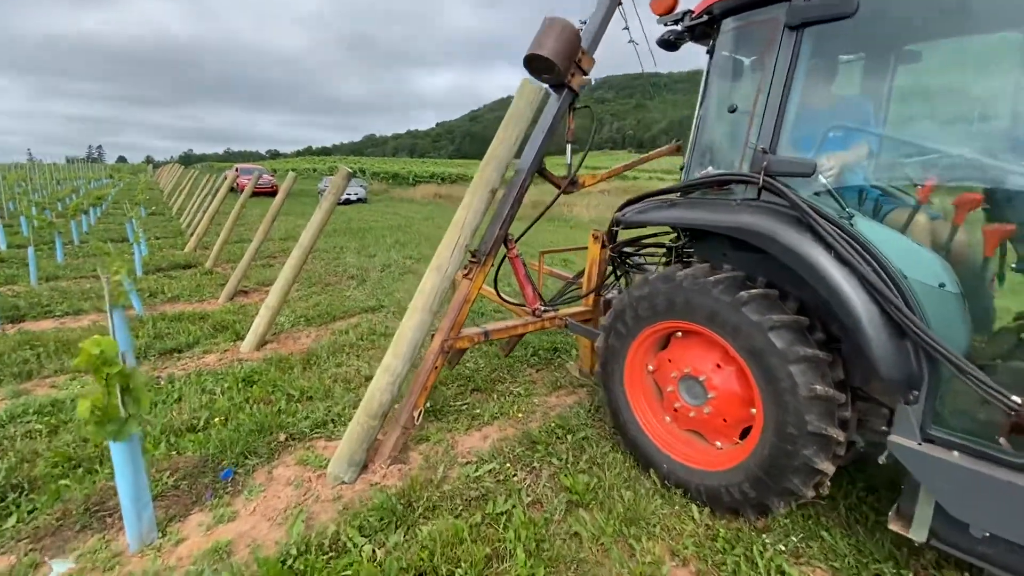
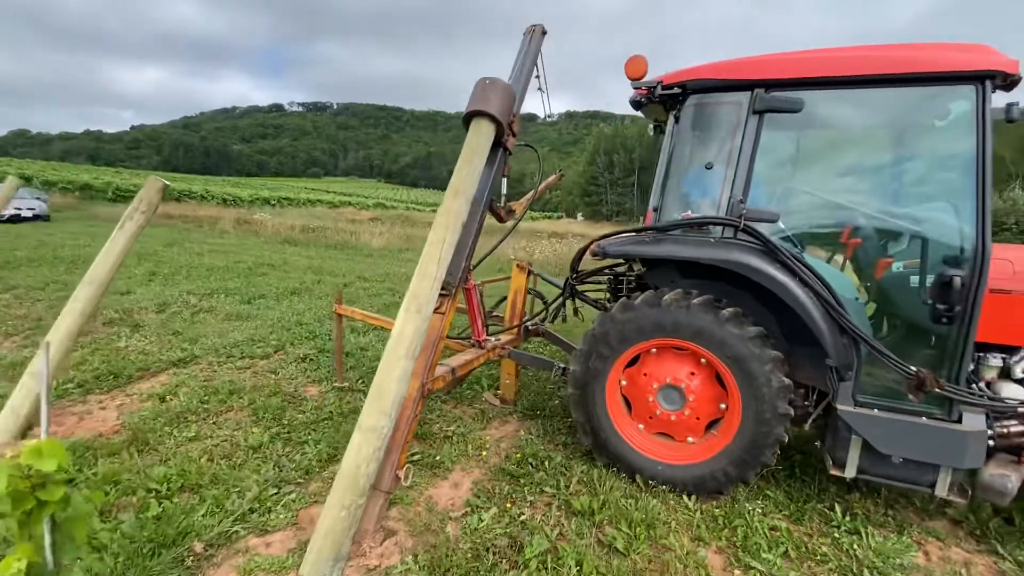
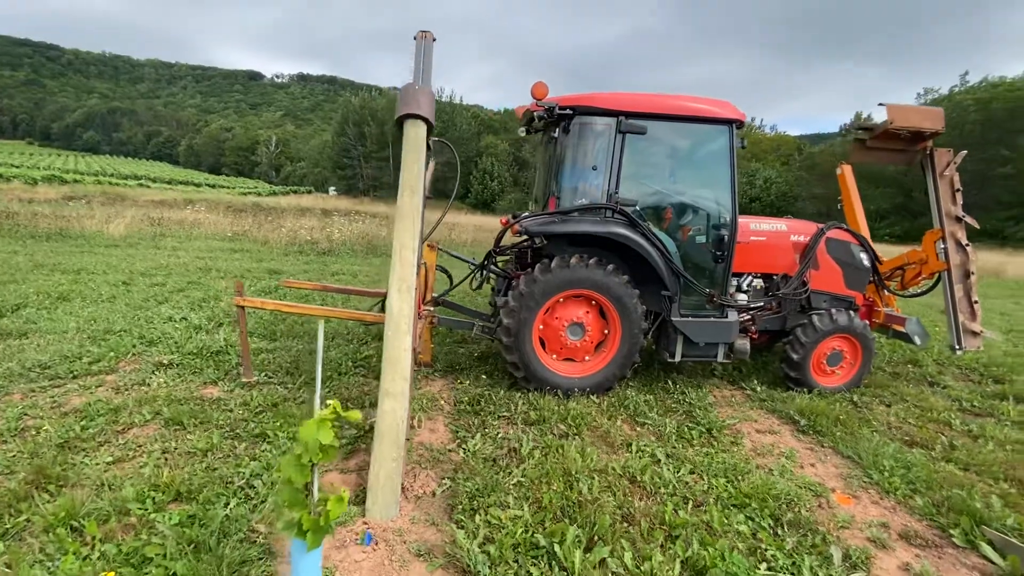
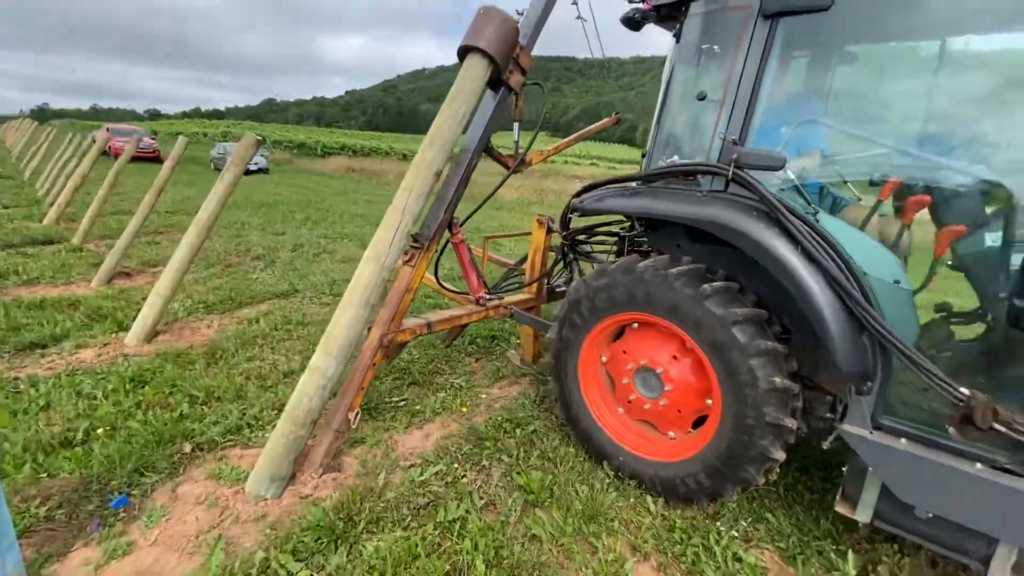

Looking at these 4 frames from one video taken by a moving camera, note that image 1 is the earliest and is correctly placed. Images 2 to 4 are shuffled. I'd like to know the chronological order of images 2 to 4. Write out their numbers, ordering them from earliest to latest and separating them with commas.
4, 2, 3
